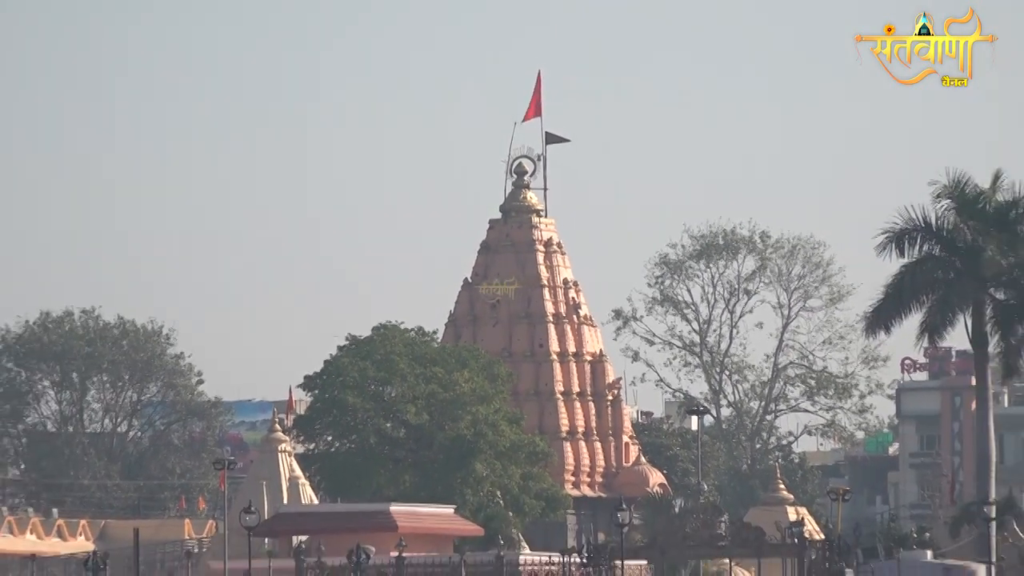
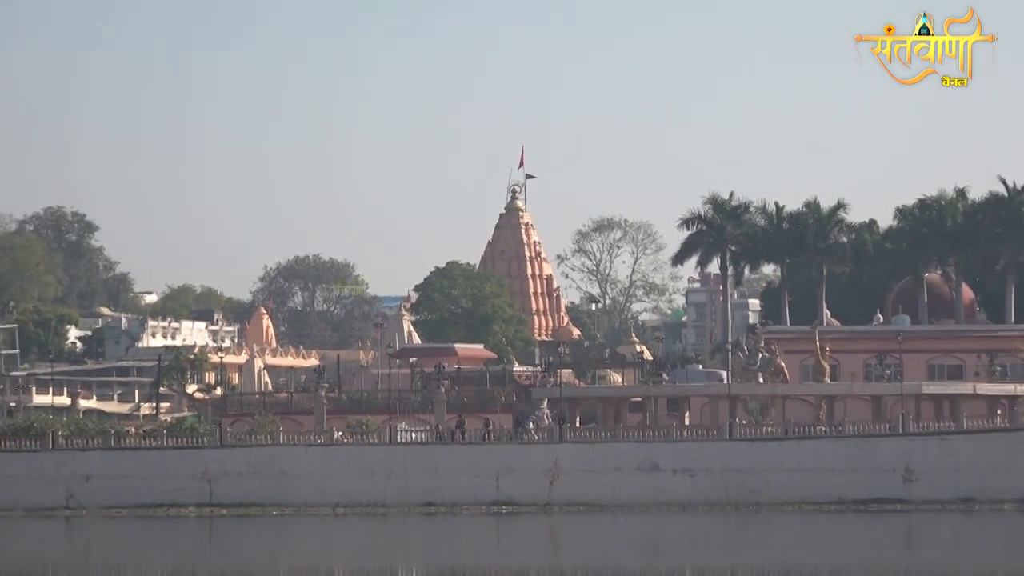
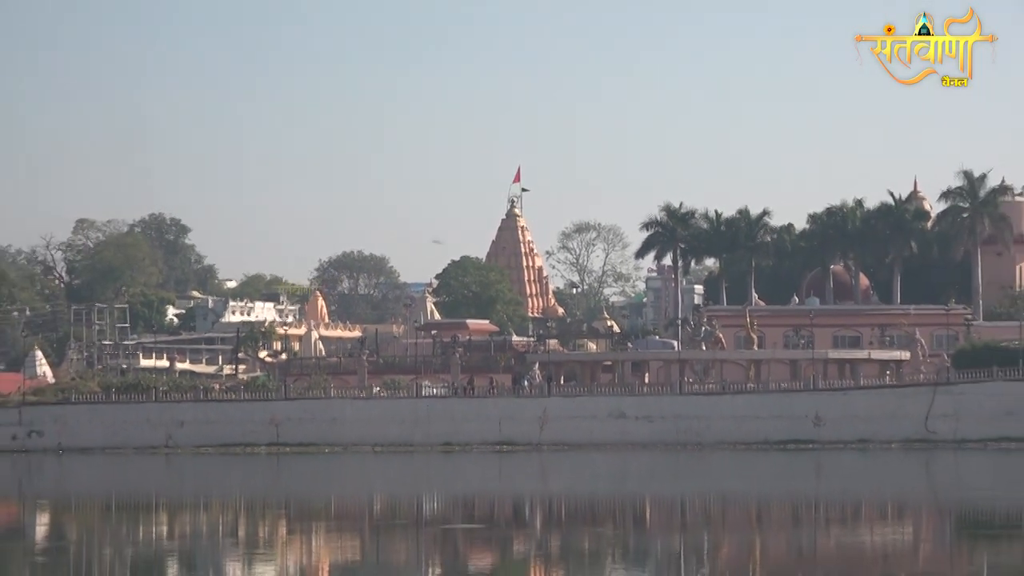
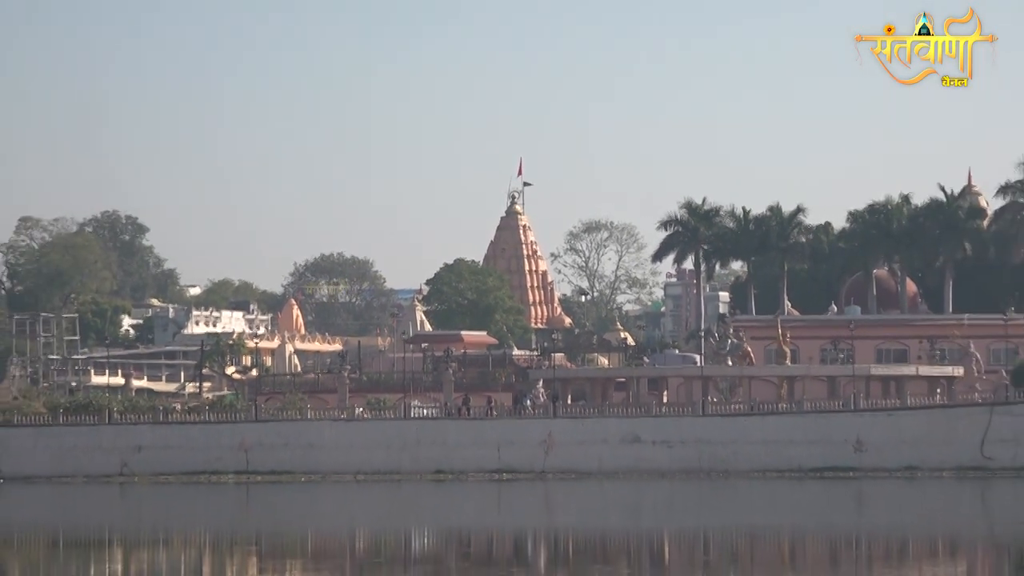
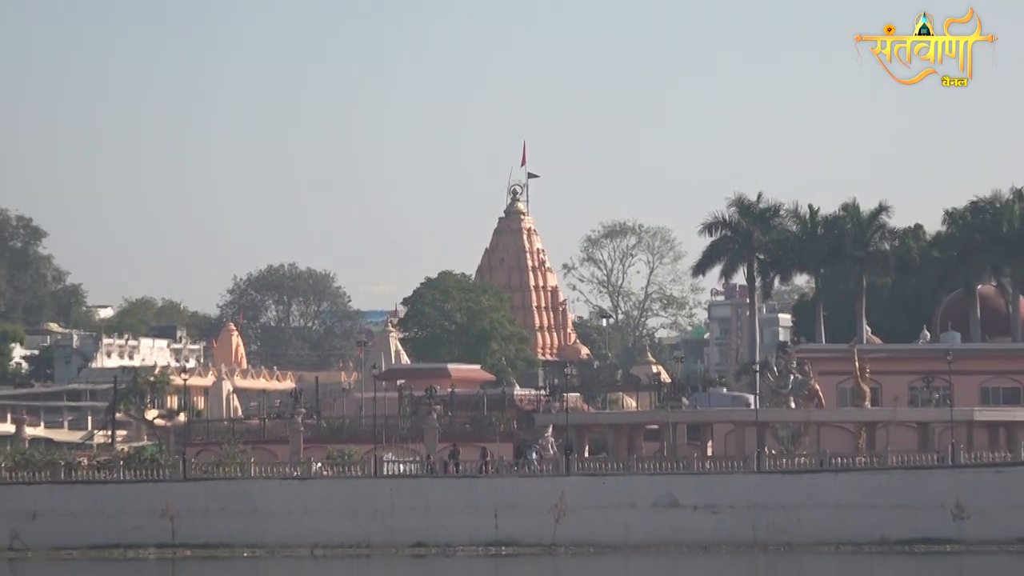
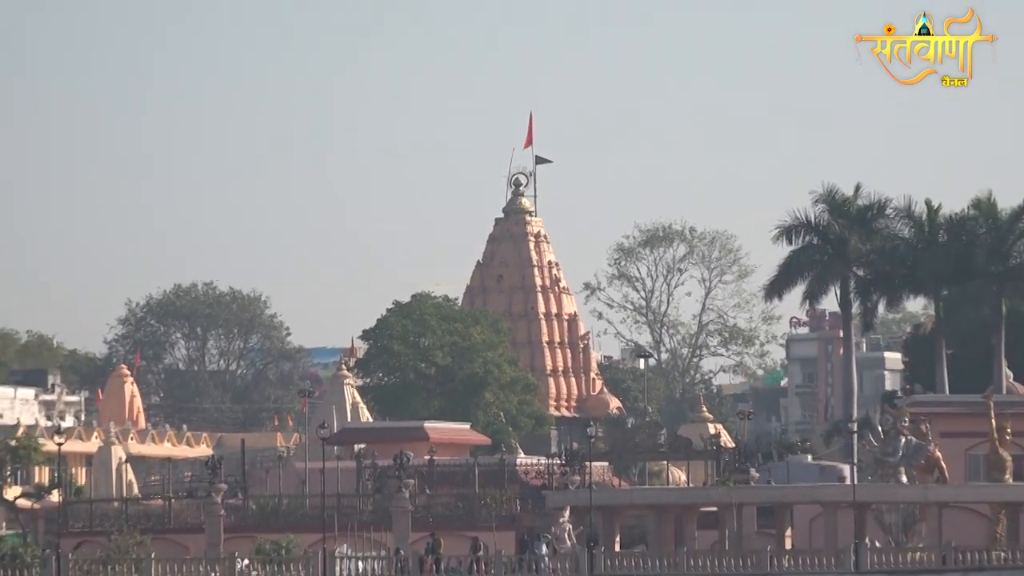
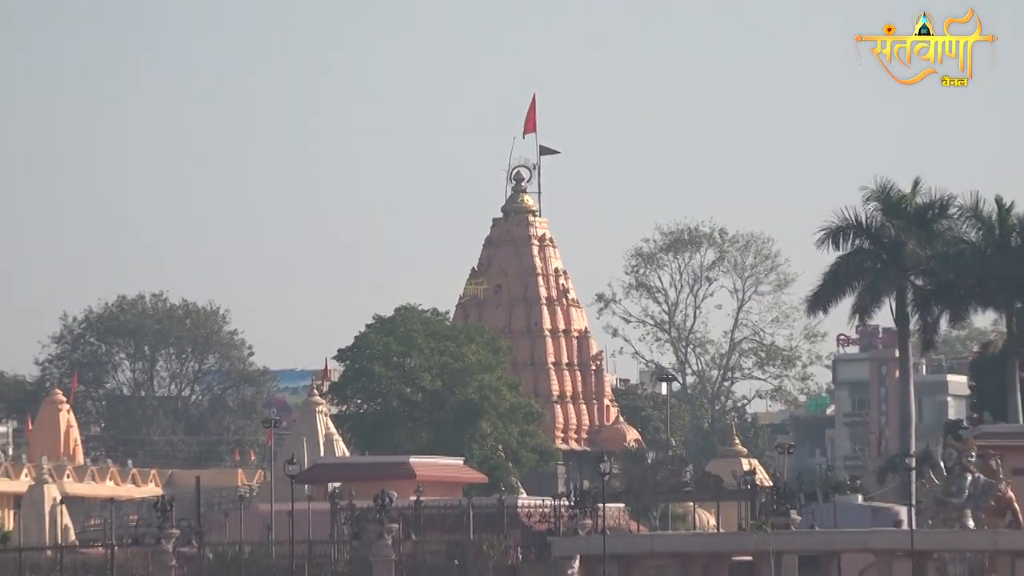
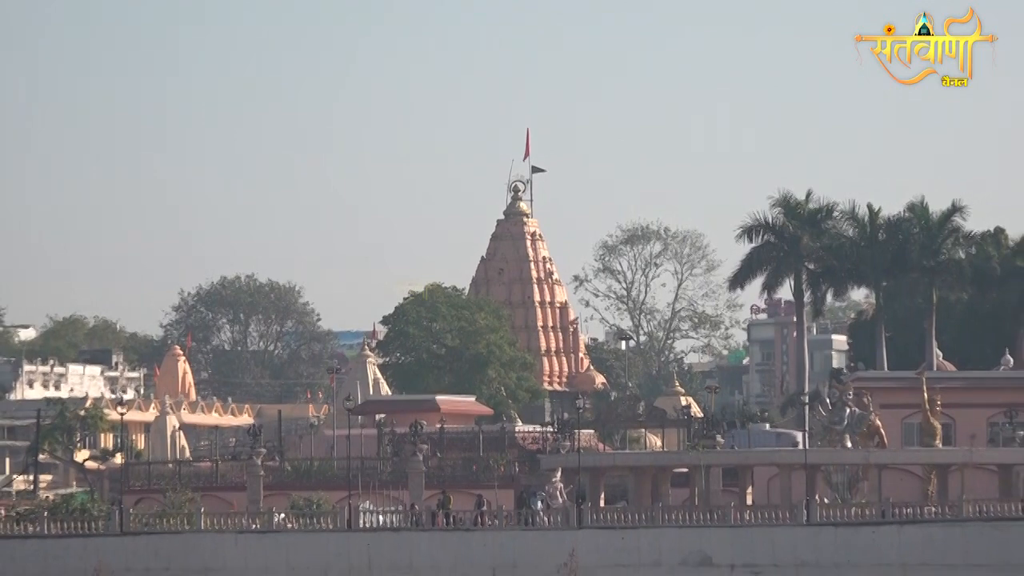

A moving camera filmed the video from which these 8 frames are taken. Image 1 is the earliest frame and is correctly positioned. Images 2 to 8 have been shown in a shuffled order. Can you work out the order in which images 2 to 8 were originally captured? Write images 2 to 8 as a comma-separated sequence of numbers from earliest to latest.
7, 6, 8, 5, 2, 4, 3
